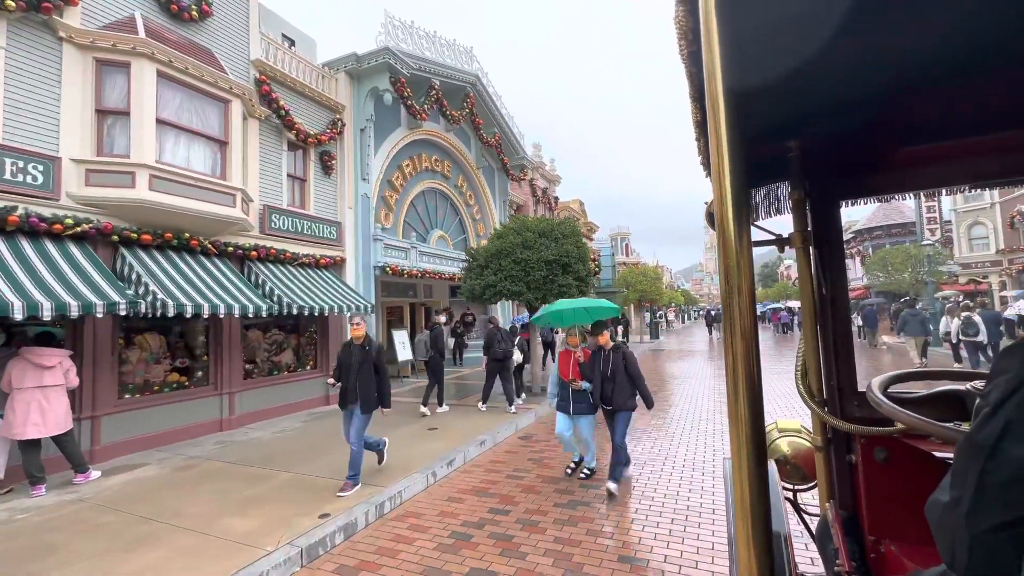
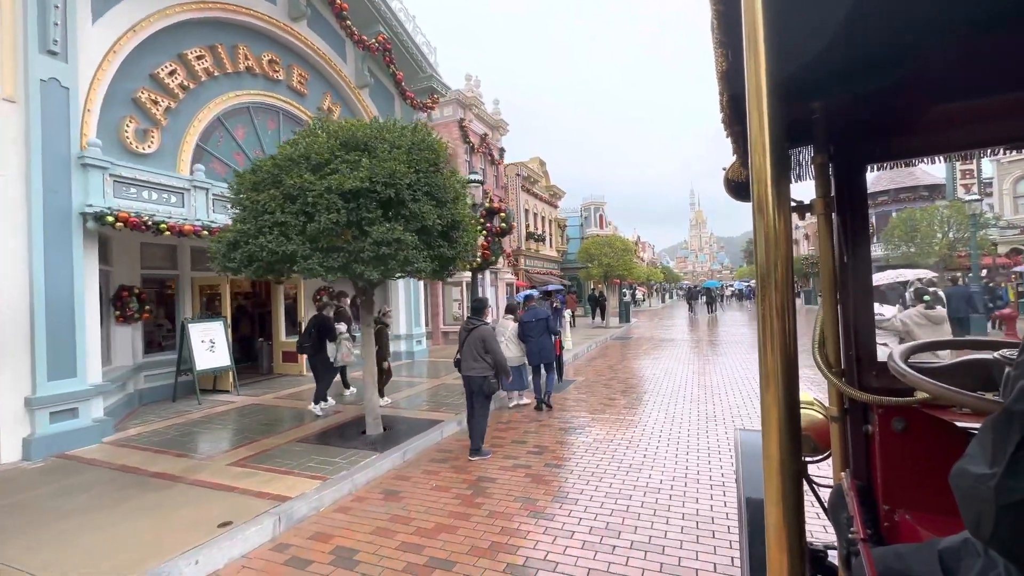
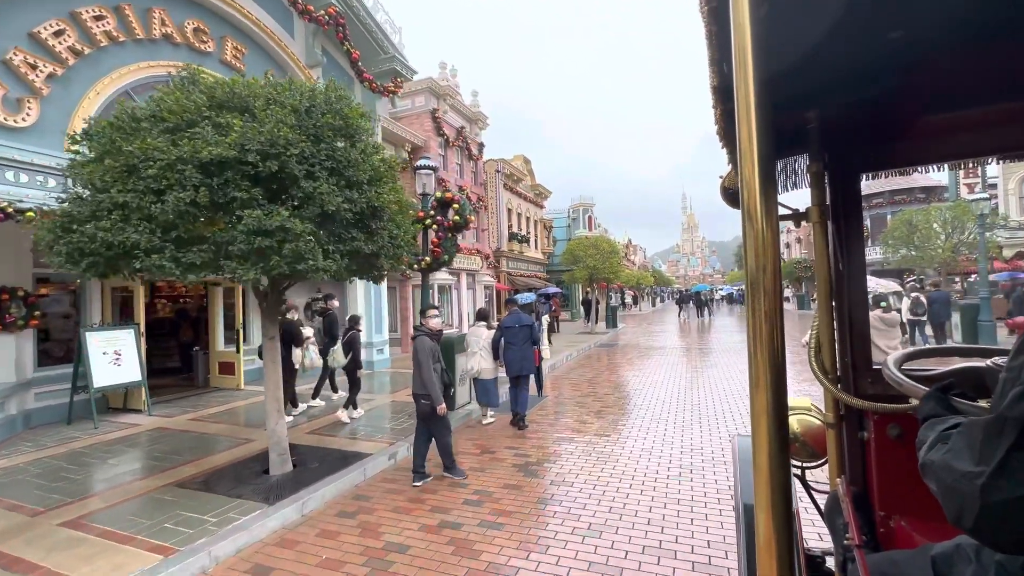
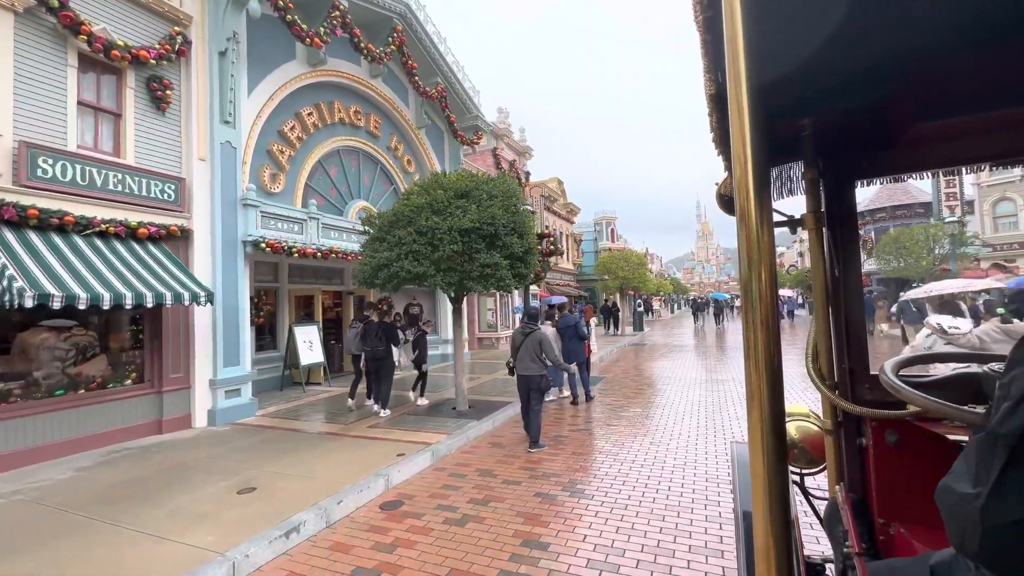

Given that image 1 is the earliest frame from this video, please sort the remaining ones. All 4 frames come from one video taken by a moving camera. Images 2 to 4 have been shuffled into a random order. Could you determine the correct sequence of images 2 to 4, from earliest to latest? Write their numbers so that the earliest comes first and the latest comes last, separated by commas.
4, 2, 3
